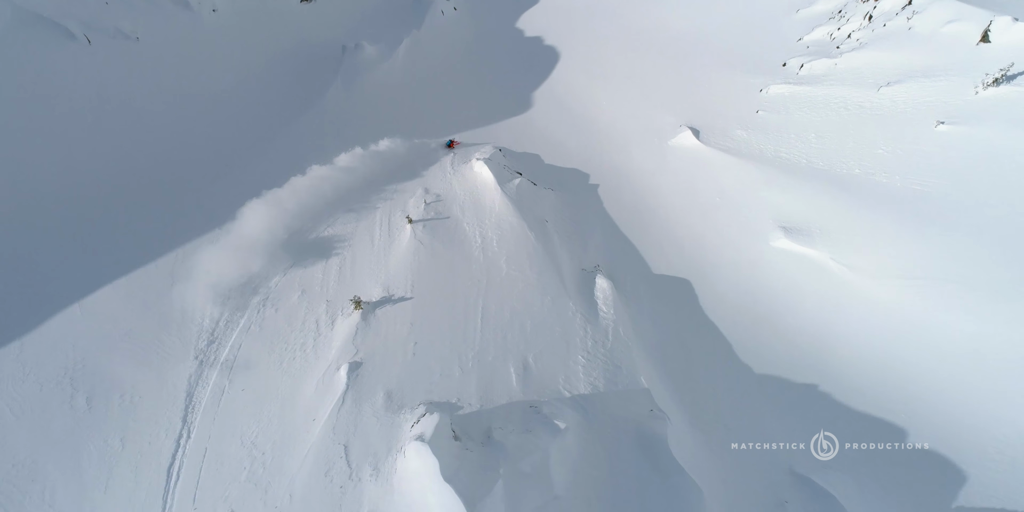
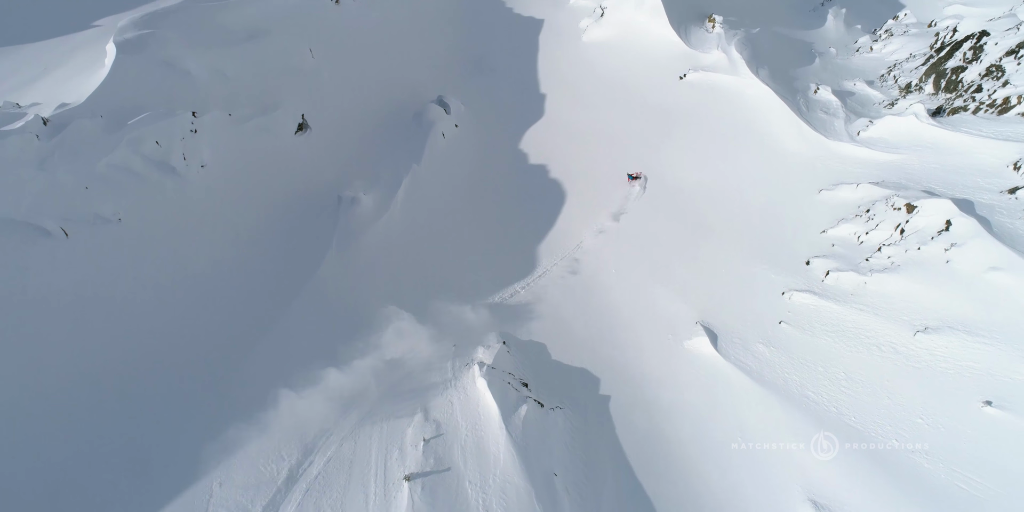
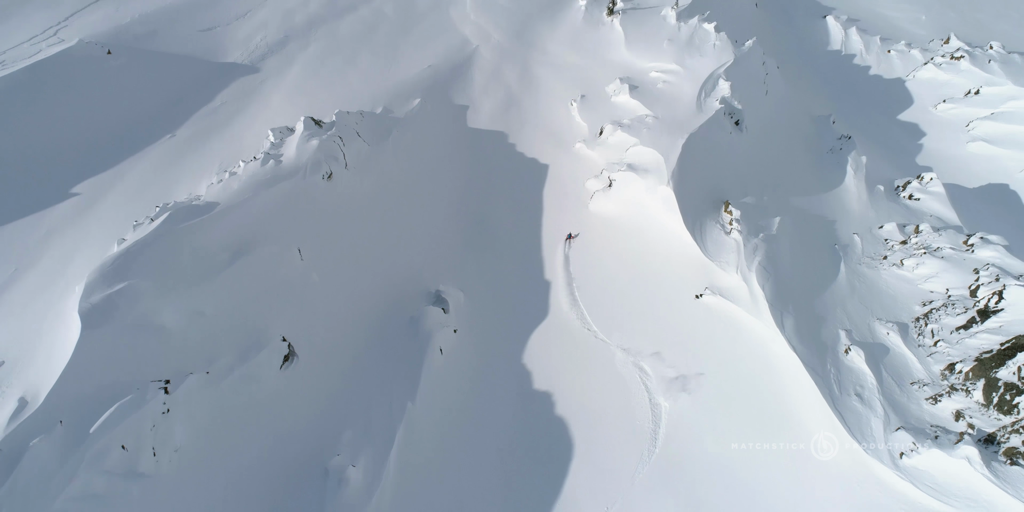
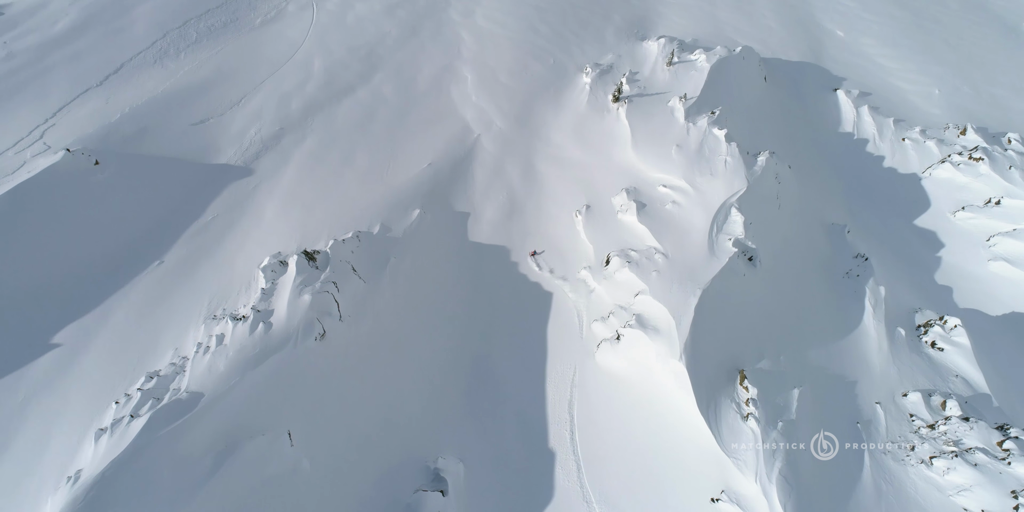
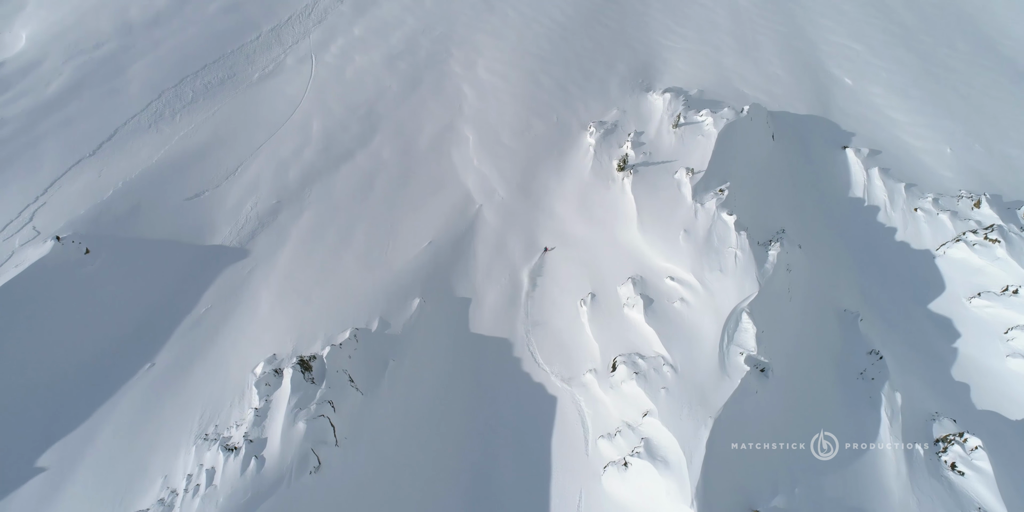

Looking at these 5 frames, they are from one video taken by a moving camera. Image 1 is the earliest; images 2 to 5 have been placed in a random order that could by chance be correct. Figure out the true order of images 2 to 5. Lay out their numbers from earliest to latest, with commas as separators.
2, 3, 4, 5
